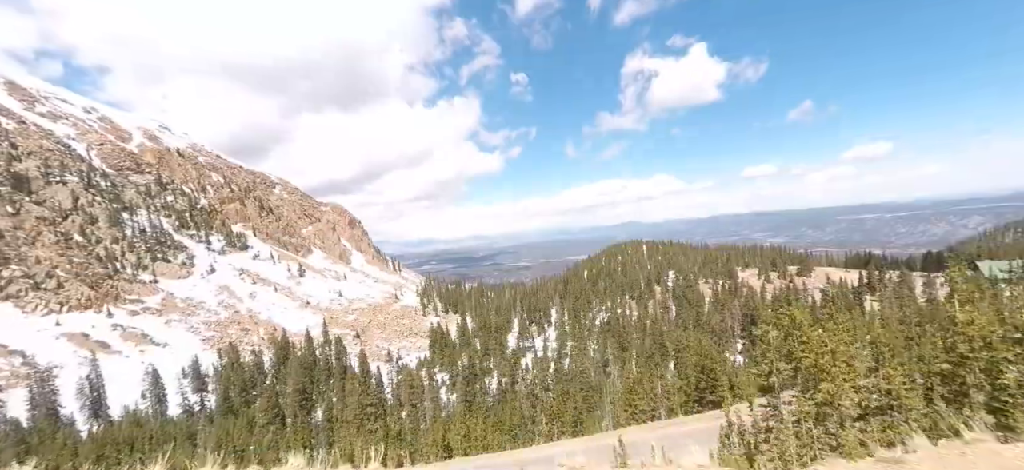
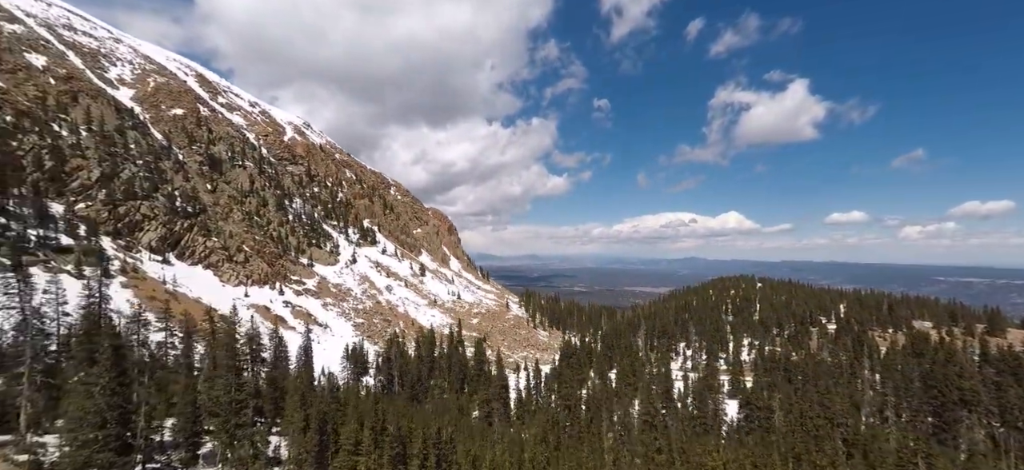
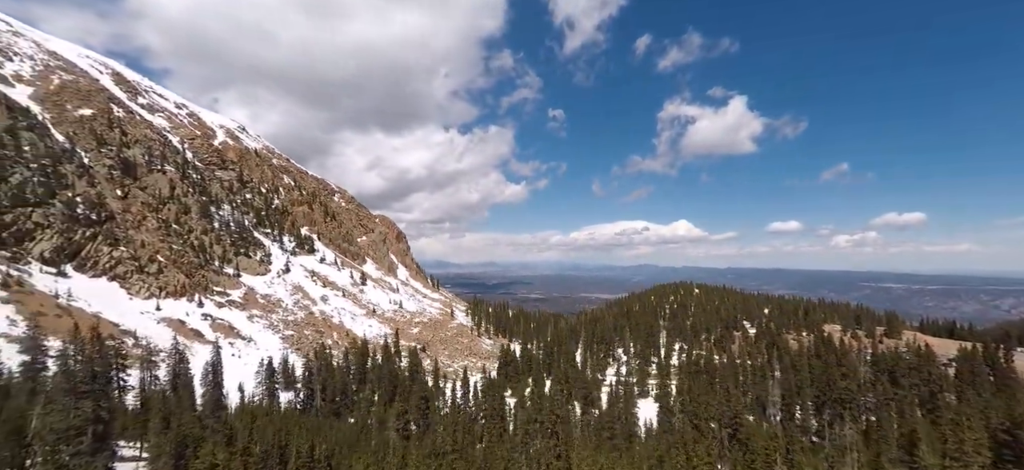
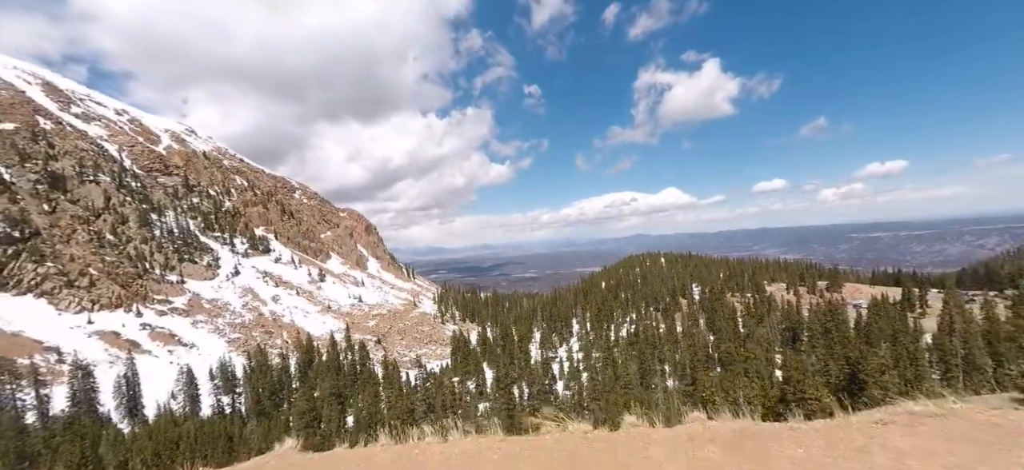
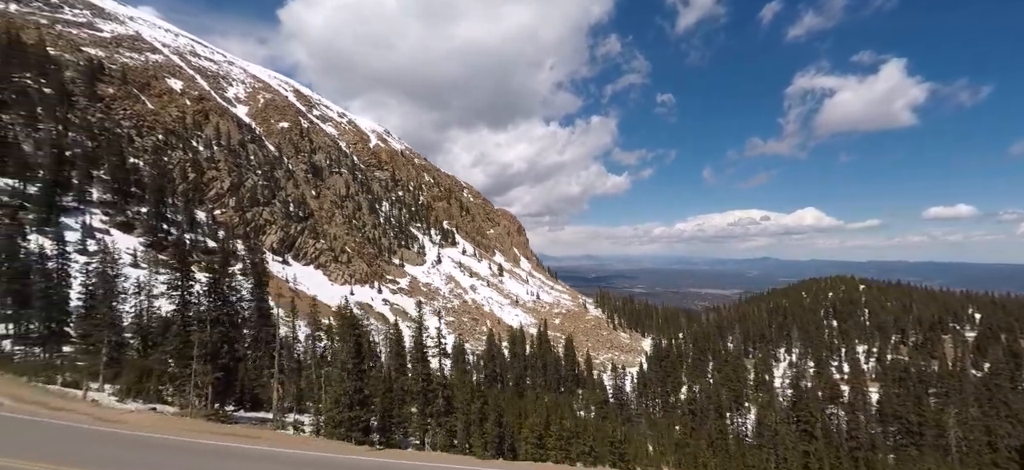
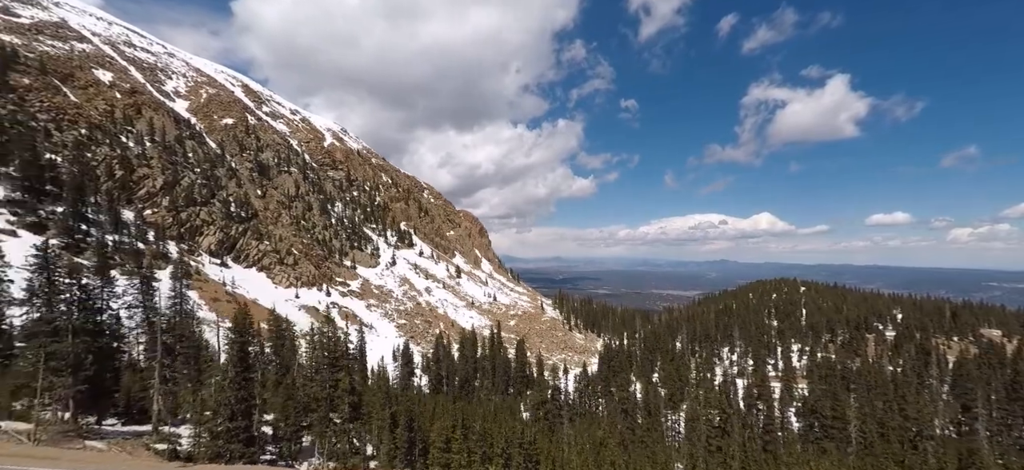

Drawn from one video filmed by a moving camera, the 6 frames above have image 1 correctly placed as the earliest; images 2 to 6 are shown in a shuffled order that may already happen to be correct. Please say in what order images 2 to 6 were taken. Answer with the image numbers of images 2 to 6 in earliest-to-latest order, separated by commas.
4, 3, 2, 6, 5
